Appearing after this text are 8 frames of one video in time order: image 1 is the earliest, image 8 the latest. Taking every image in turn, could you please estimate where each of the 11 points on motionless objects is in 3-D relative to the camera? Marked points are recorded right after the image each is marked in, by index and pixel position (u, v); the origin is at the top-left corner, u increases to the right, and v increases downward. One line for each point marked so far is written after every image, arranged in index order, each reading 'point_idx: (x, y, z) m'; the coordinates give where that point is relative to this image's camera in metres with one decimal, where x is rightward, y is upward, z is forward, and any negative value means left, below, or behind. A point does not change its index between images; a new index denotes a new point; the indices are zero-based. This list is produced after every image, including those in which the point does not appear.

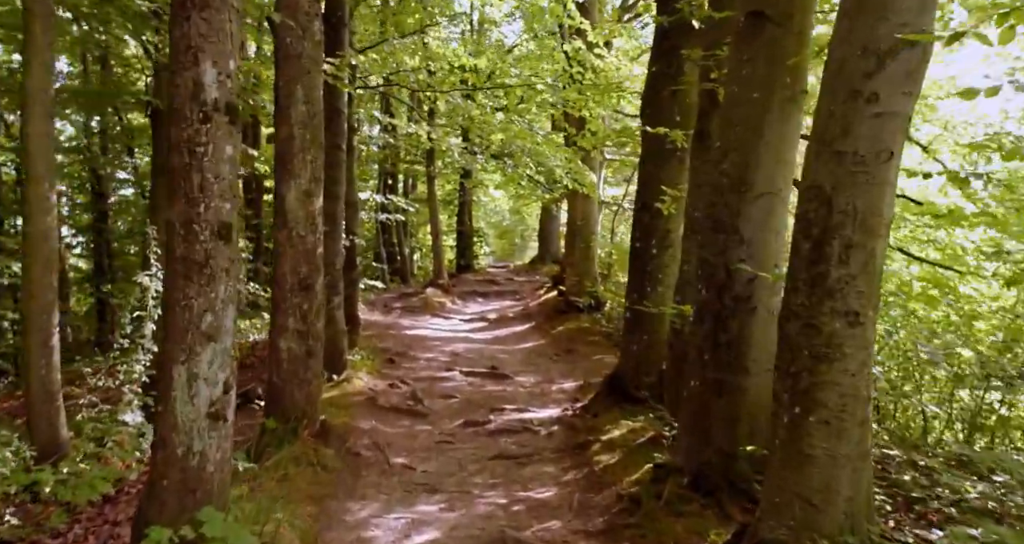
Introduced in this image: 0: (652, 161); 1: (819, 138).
0: (+1.4, +1.1, +8.9) m
1: (+1.5, +0.6, +4.3) m
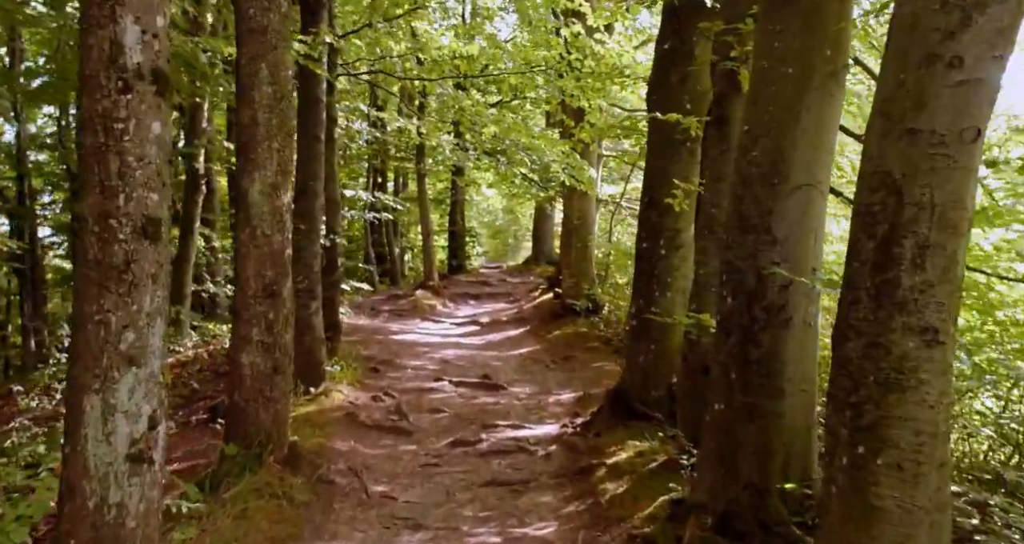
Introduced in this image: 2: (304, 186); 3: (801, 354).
0: (+1.3, +1.1, +8.1) m
1: (+1.5, +0.6, +3.5) m
2: (-2.2, +0.9, +9.3) m
3: (+1.6, -0.4, +4.8) m
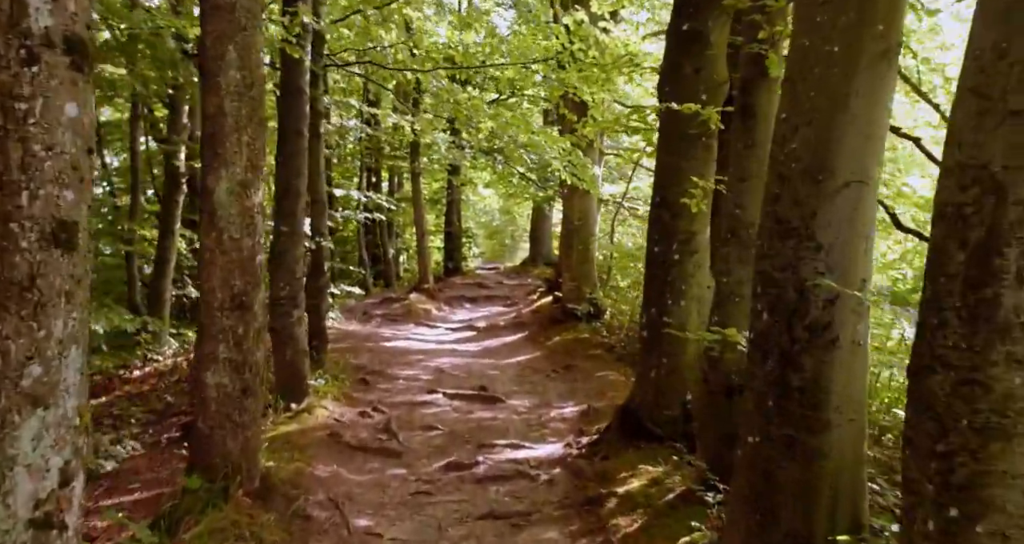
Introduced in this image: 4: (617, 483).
0: (+1.3, +1.0, +7.4) m
1: (+1.5, +0.6, +2.8) m
2: (-2.2, +0.8, +8.6) m
3: (+1.6, -0.5, +4.2) m
4: (+0.8, -1.5, +6.4) m
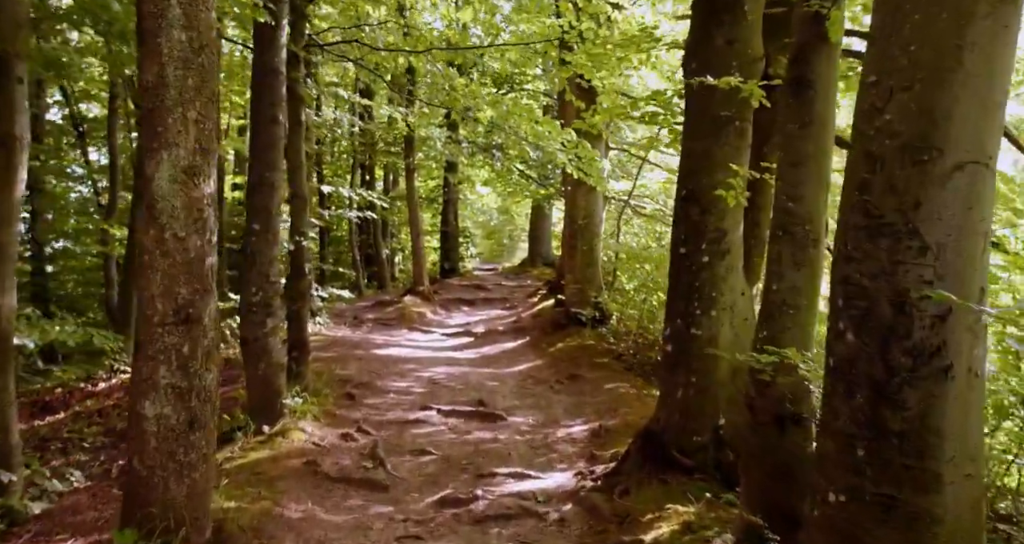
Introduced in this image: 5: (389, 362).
0: (+1.4, +1.0, +6.4) m
1: (+1.5, +0.5, +1.8) m
2: (-2.2, +0.8, +7.6) m
3: (+1.6, -0.5, +3.2) m
4: (+0.8, -1.6, +5.5) m
5: (-1.7, -1.2, +12.1) m
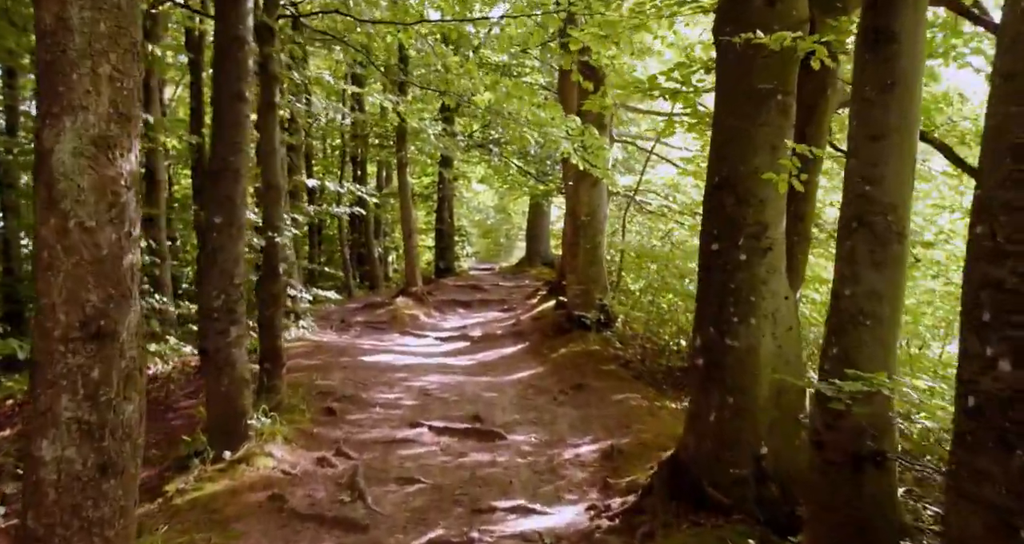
0: (+1.4, +1.0, +5.4) m
1: (+1.5, +0.5, +0.8) m
2: (-2.2, +0.8, +6.6) m
3: (+1.6, -0.5, +2.2) m
4: (+0.8, -1.6, +4.5) m
5: (-1.7, -1.2, +11.1) m
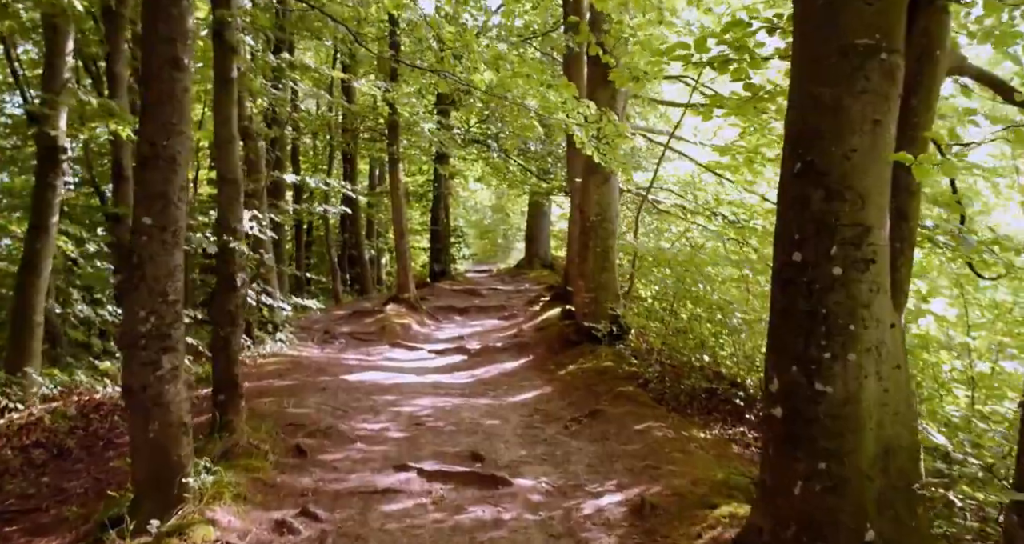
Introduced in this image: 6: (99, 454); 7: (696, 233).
0: (+1.4, +0.9, +4.0) m
1: (+1.6, +0.4, -0.6) m
2: (-2.1, +0.7, +5.2) m
3: (+1.7, -0.6, +0.8) m
4: (+0.9, -1.6, +3.1) m
5: (-1.6, -1.3, +9.7) m
6: (-3.3, -1.5, +7.1) m
7: (+2.7, +0.6, +13.1) m
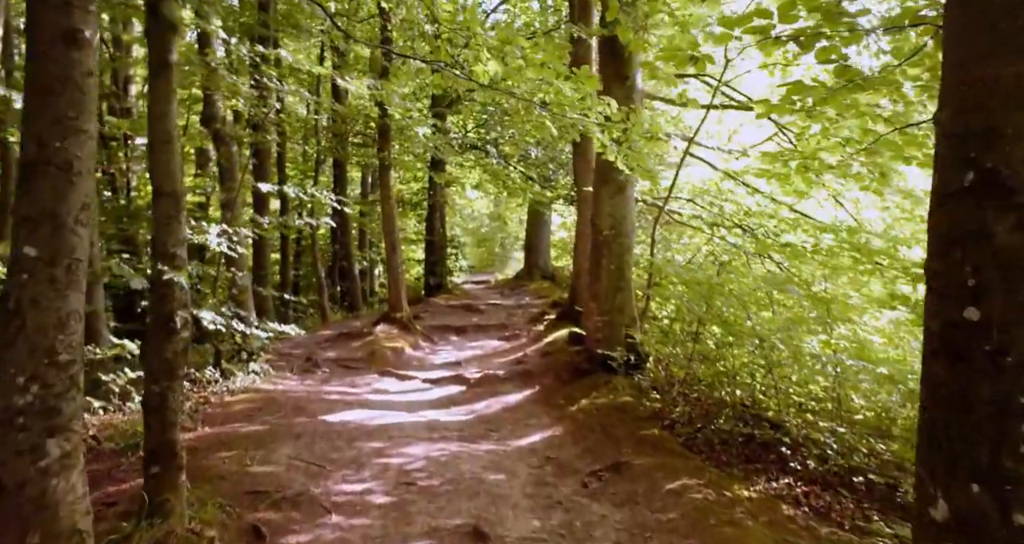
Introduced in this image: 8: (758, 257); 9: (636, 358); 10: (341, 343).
0: (+1.5, +0.7, +2.6) m
1: (+1.7, +0.3, -1.9) m
2: (-2.0, +0.5, +3.8) m
3: (+1.8, -0.8, -0.6) m
4: (+1.0, -1.8, +1.7) m
5: (-1.6, -1.5, +8.3) m
6: (-3.2, -1.7, +5.7) m
7: (+2.8, +0.3, +11.7) m
8: (+3.0, +0.2, +10.8) m
9: (+1.5, -1.0, +10.9) m
10: (-2.6, -1.1, +13.6) m
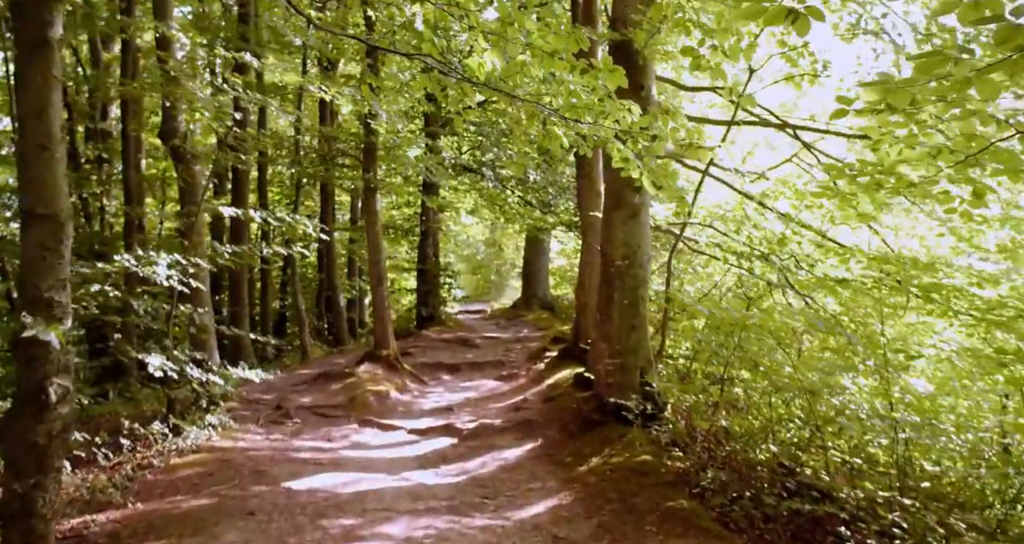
0: (+1.6, +0.5, +1.3) m
1: (+1.8, +0.3, -3.3) m
2: (-2.0, +0.3, +2.4) m
3: (+1.9, -0.8, -2.0) m
4: (+1.0, -1.9, +0.2) m
5: (-1.6, -1.9, +6.8) m
6: (-3.2, -1.9, +4.2) m
7: (+2.8, -0.1, +10.3) m
8: (+3.0, -0.2, +9.4) m
9: (+1.5, -1.4, +9.4) m
10: (-2.6, -1.5, +12.1) m
